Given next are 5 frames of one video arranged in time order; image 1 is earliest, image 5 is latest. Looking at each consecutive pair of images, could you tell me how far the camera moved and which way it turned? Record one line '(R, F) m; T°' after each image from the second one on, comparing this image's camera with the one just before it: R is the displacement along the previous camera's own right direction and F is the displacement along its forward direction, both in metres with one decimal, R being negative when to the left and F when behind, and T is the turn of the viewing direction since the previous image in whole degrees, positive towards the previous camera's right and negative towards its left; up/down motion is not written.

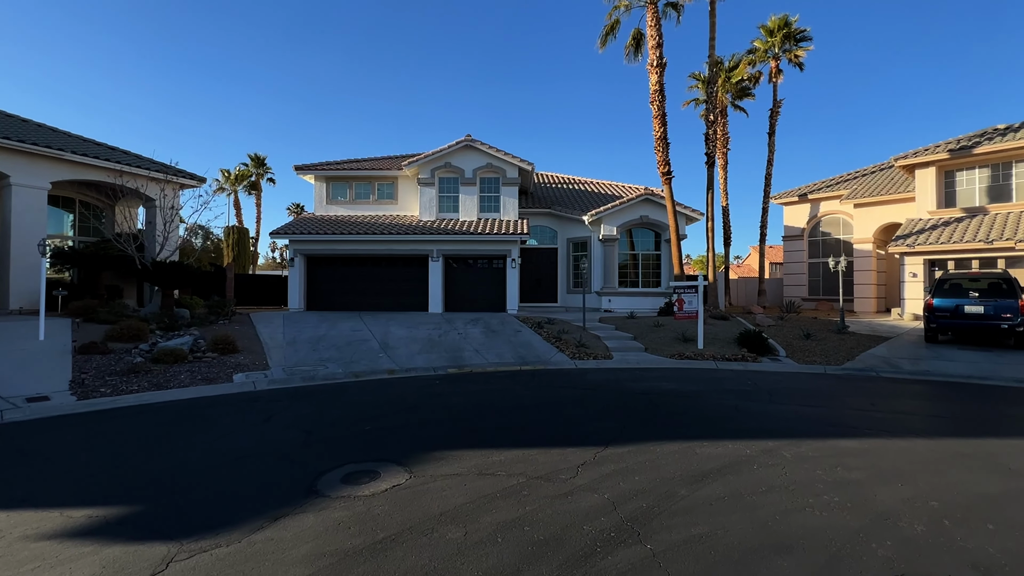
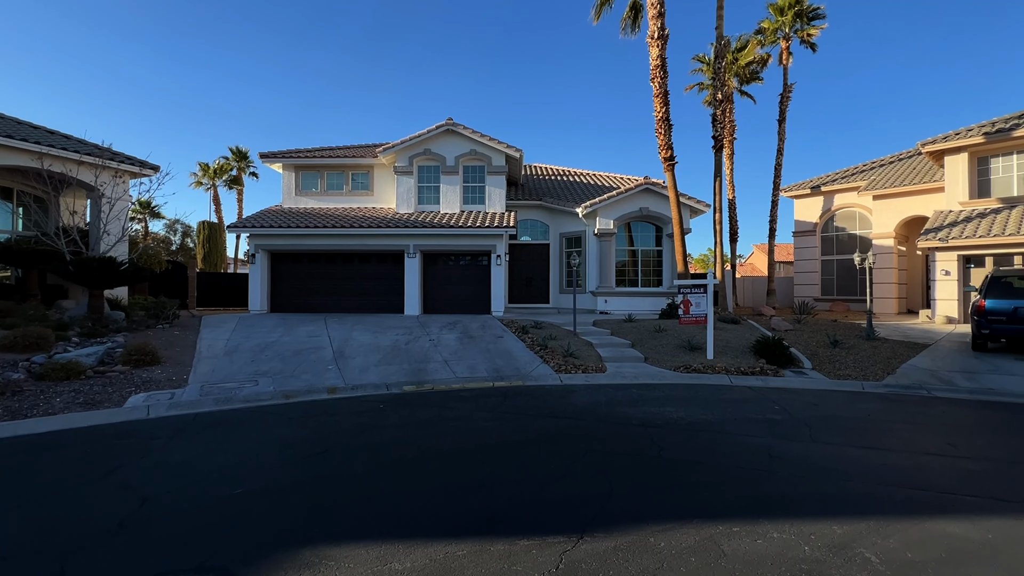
(+0.6, +2.1) m; 0°
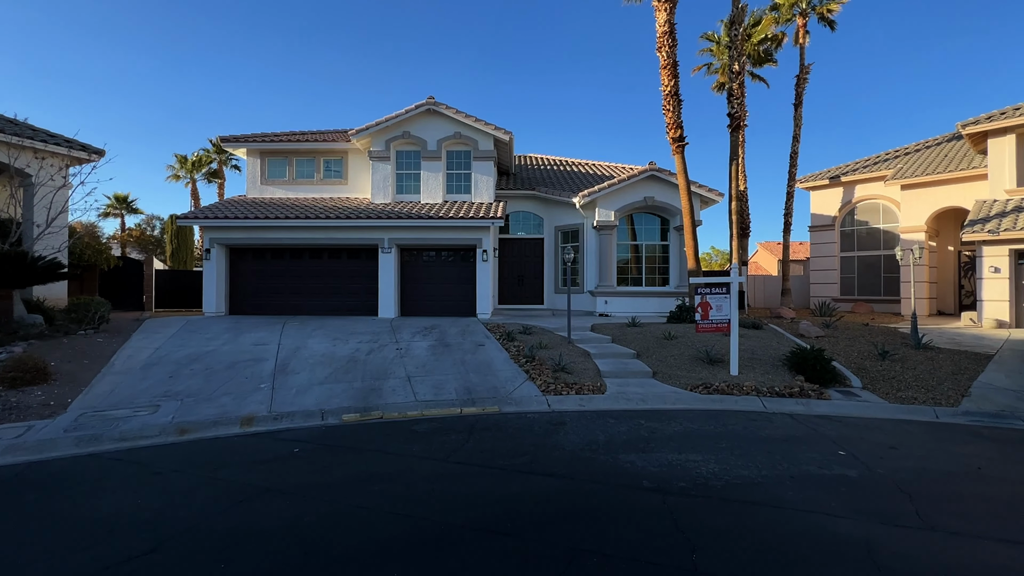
(+0.5, +2.2) m; 0°
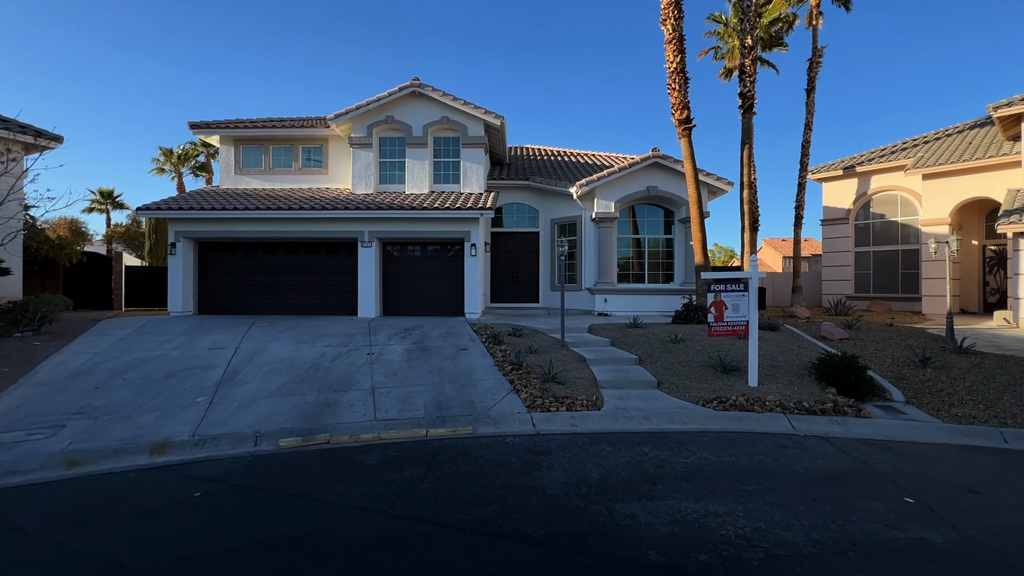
(+0.4, +1.3) m; 0°
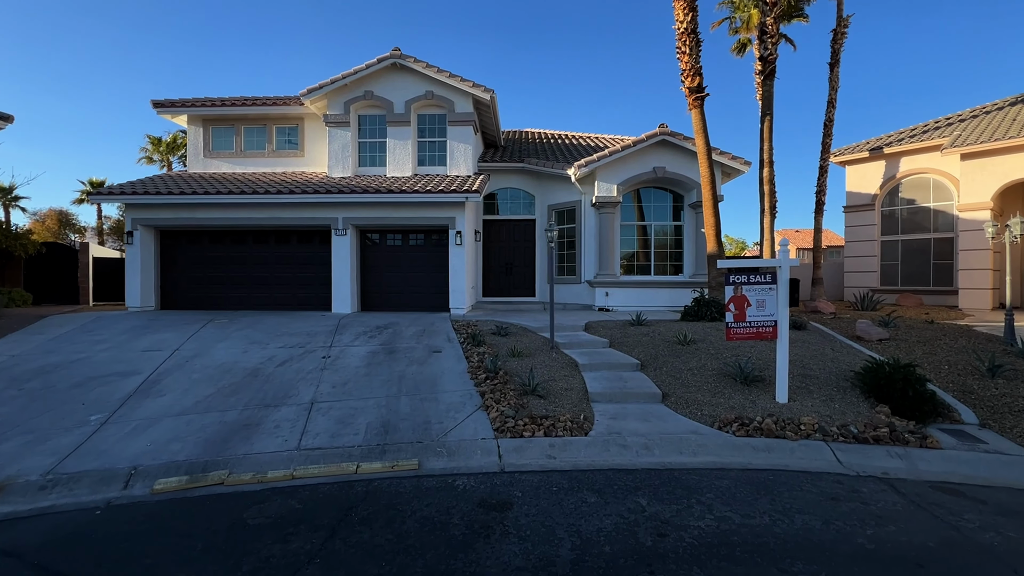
(+0.5, +1.5) m; -1°
